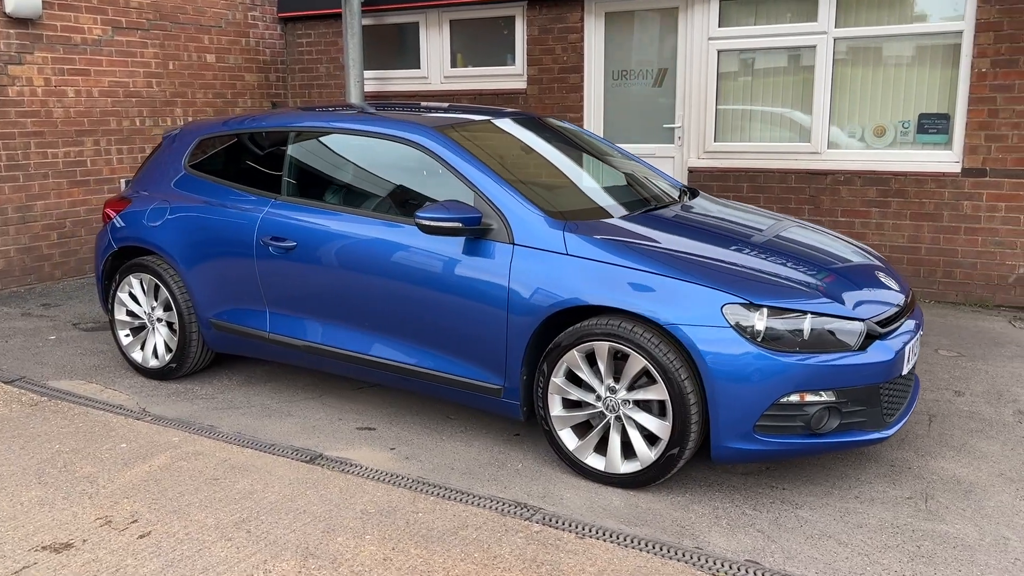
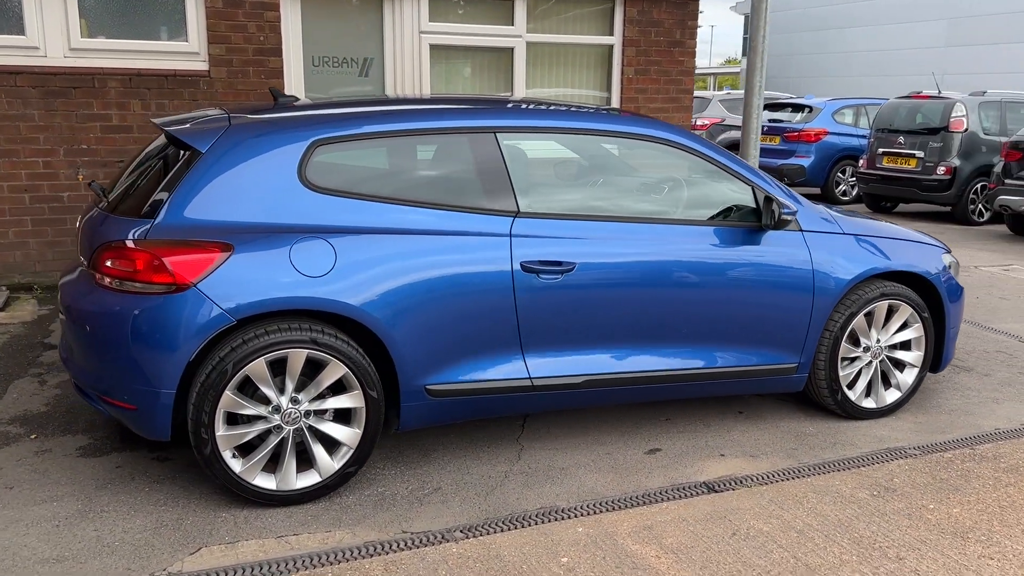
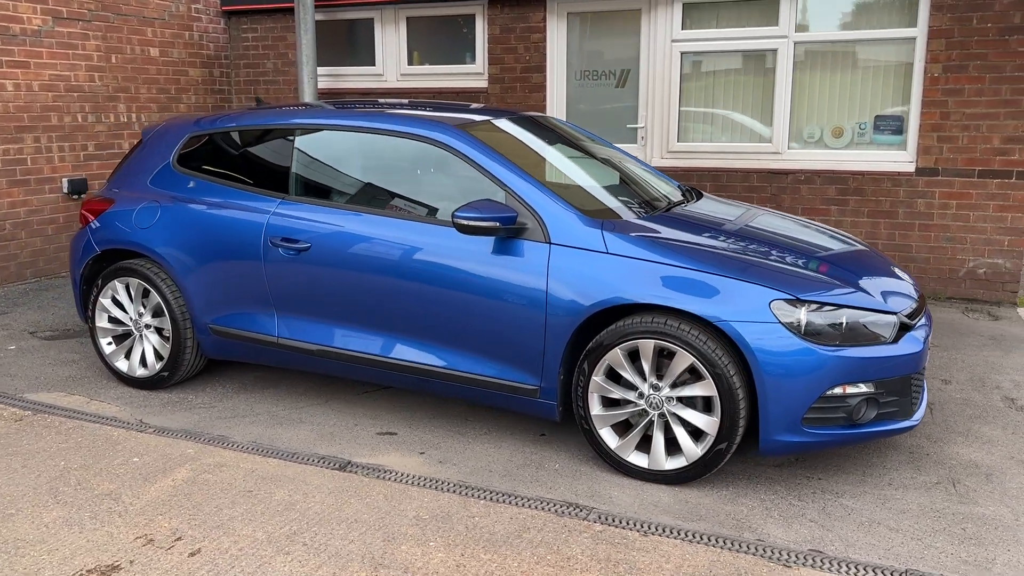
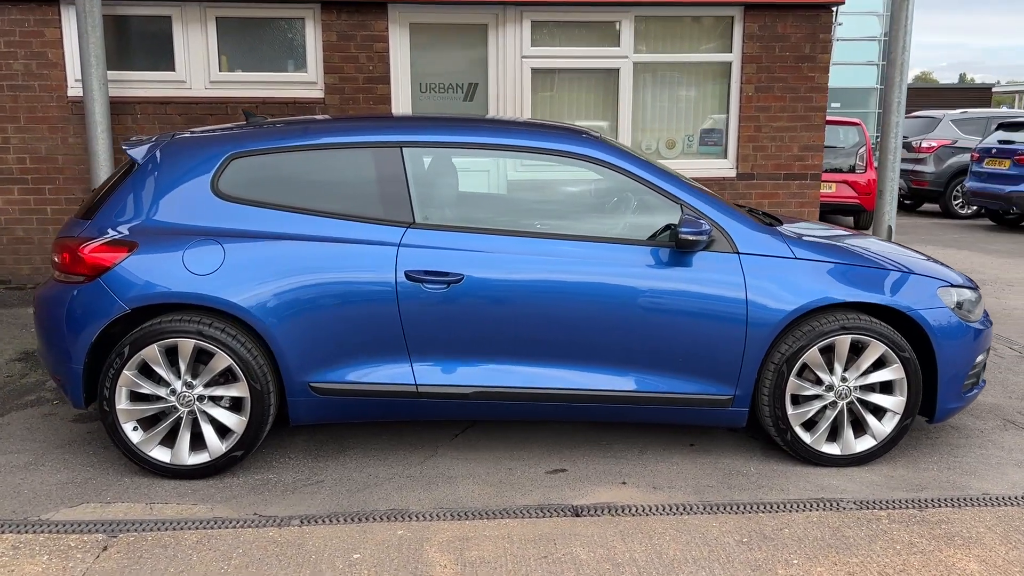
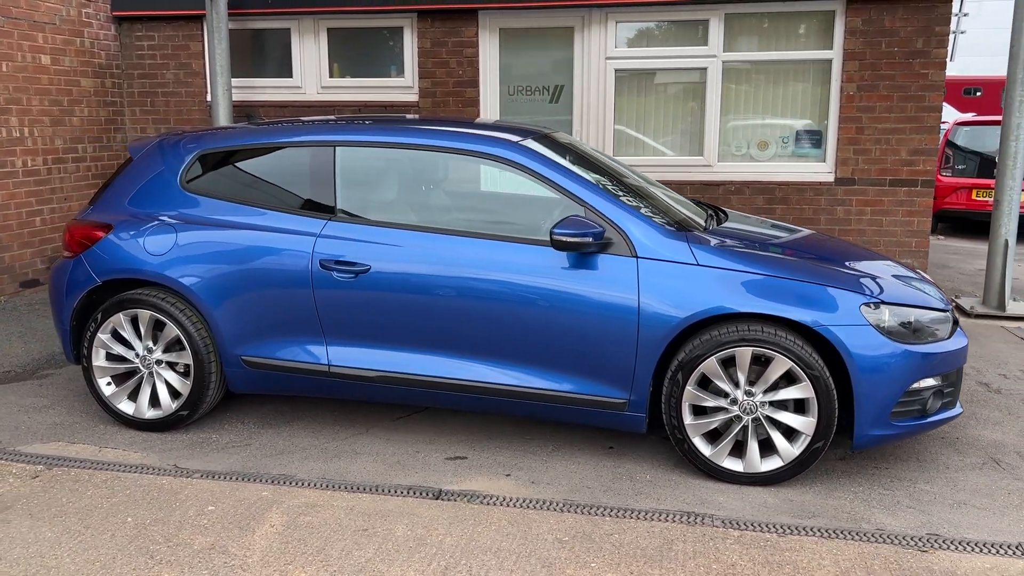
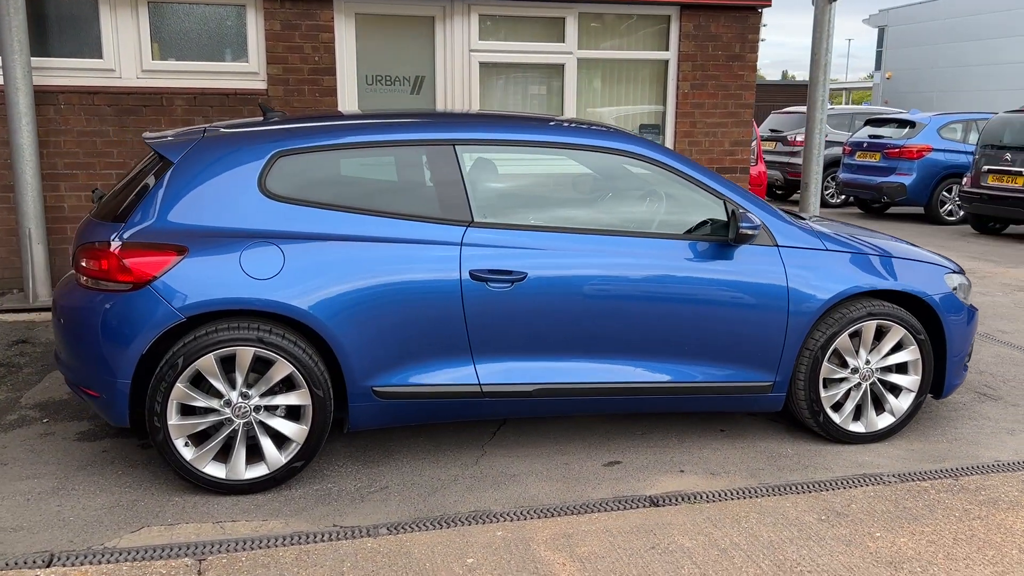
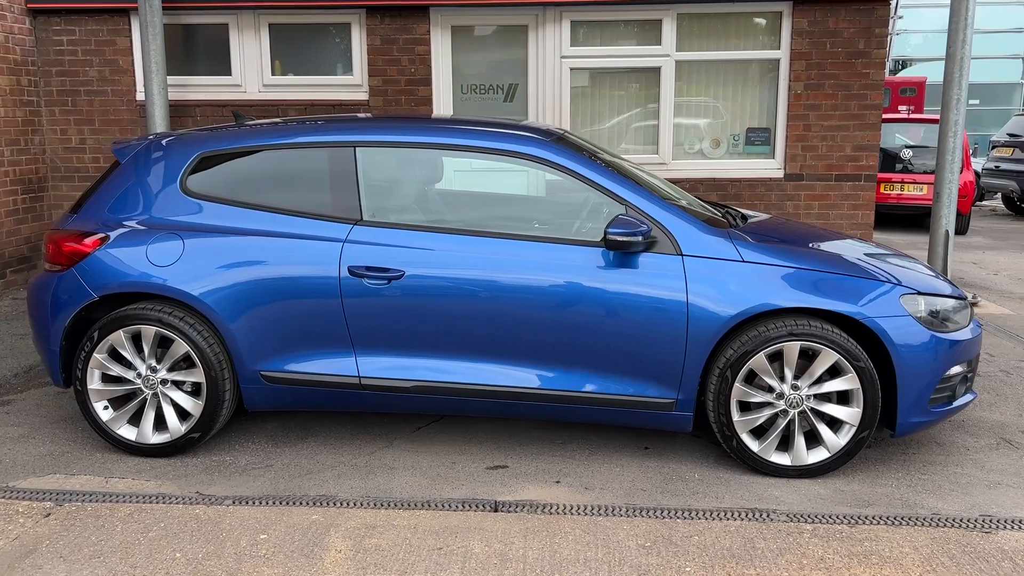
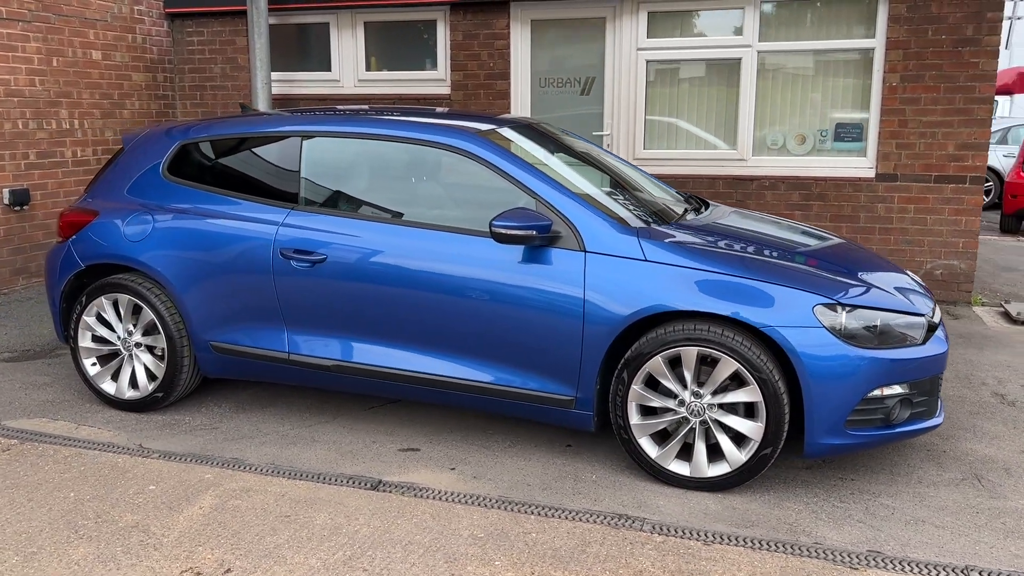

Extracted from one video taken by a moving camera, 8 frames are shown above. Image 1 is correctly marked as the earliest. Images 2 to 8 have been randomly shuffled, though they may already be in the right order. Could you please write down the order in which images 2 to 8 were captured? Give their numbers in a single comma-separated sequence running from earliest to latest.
3, 8, 5, 7, 4, 6, 2
